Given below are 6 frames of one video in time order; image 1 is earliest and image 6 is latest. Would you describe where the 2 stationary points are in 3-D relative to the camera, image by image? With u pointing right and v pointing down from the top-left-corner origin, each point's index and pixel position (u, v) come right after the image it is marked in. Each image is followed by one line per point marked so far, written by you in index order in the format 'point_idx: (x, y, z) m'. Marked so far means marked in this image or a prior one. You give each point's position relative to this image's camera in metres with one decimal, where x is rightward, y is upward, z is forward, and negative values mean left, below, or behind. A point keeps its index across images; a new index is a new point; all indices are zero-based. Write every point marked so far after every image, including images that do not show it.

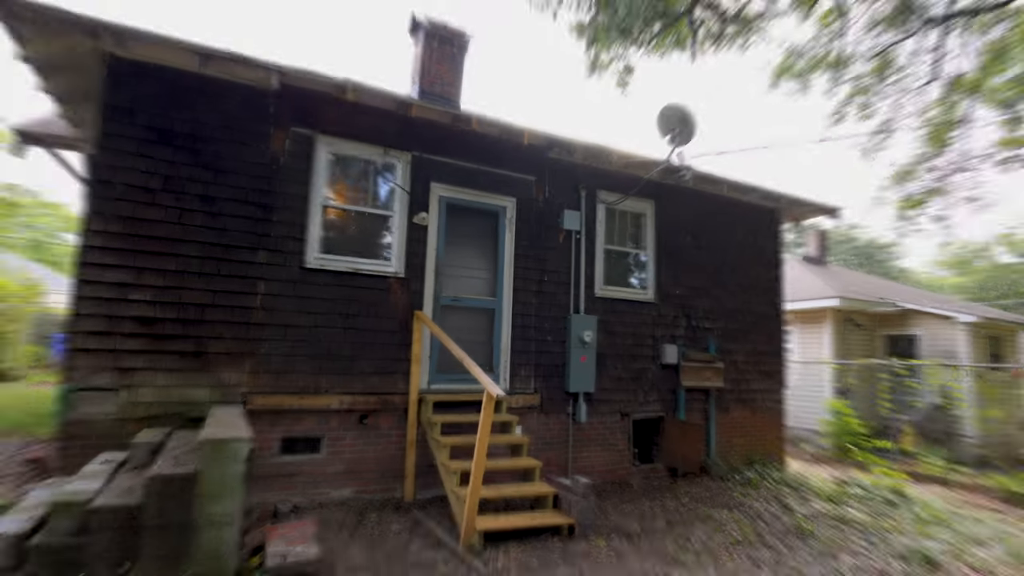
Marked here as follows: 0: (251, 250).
0: (-2.0, +0.3, +4.0) m
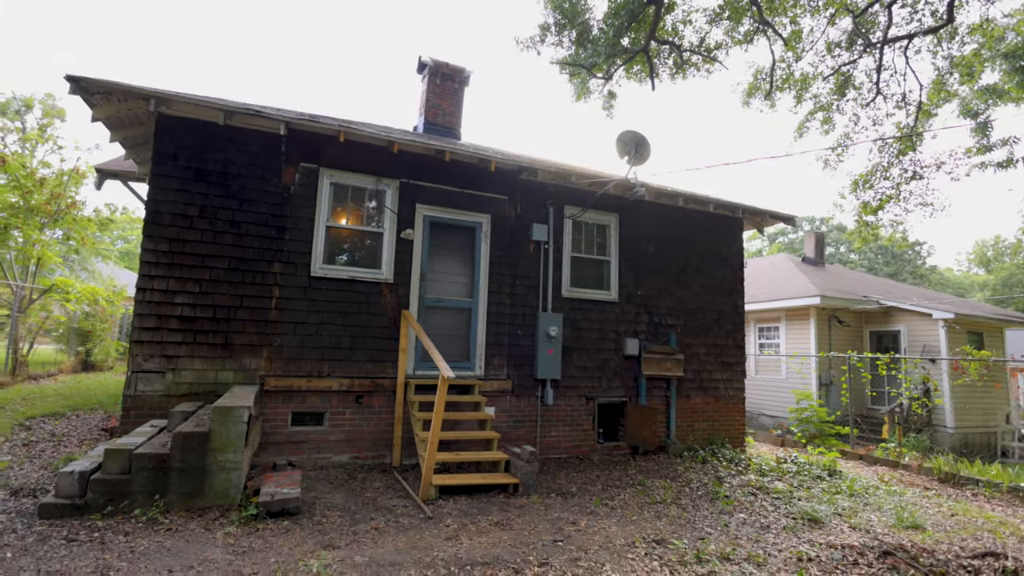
0: (-2.3, +0.2, +4.9) m
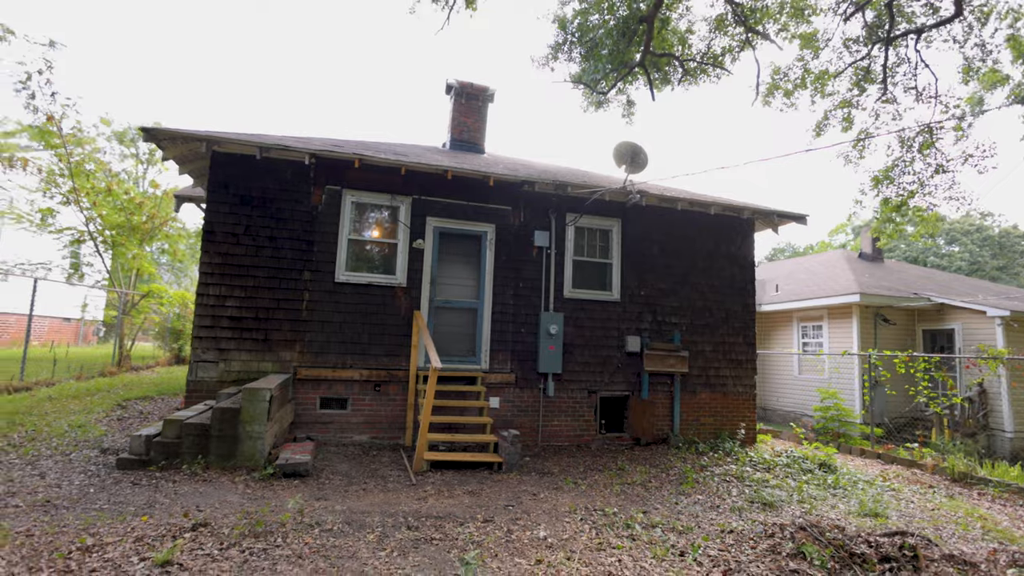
0: (-2.4, +0.2, +5.9) m
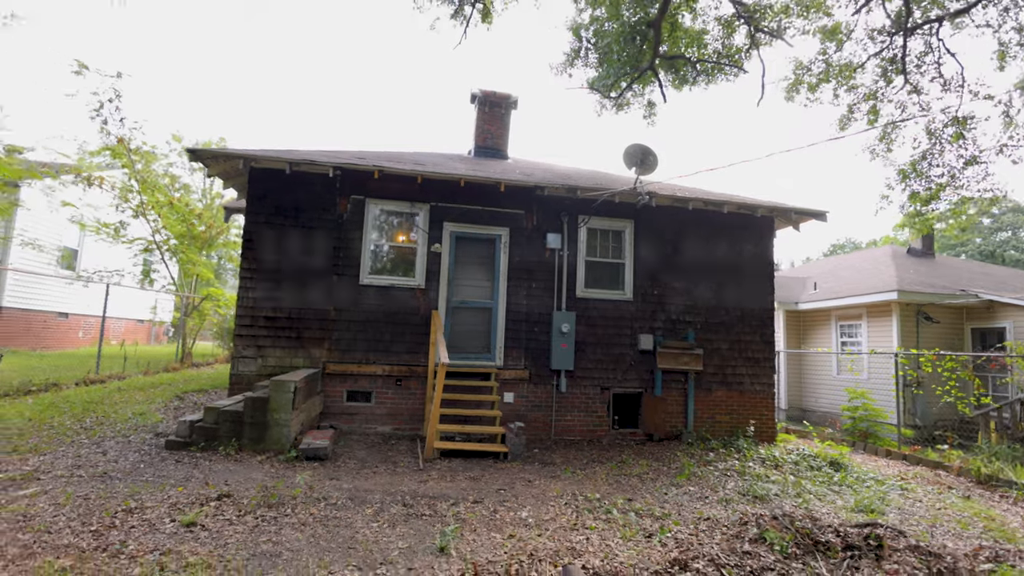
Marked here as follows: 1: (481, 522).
0: (-2.3, +0.2, +6.4) m
1: (-0.2, -1.6, +3.5) m
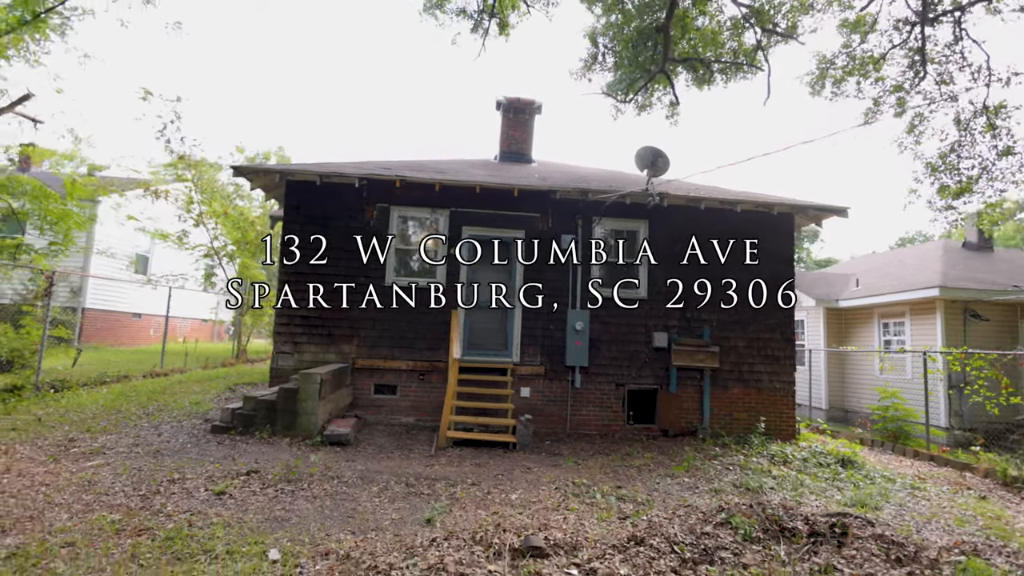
0: (-2.1, +0.1, +6.9) m
1: (-0.3, -1.6, +3.8) m
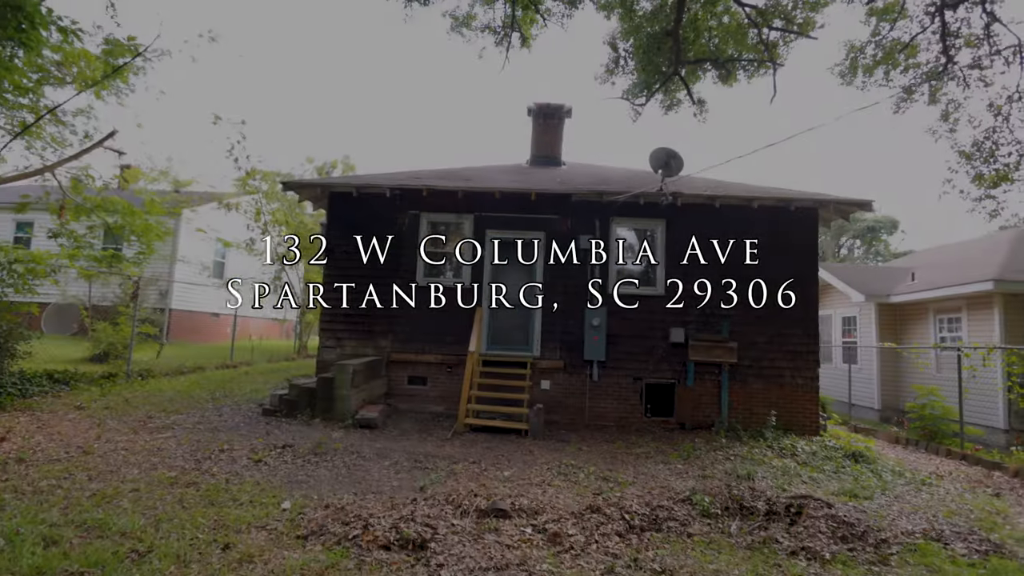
0: (-1.8, +0.1, +7.6) m
1: (-0.4, -1.6, +4.3) m
